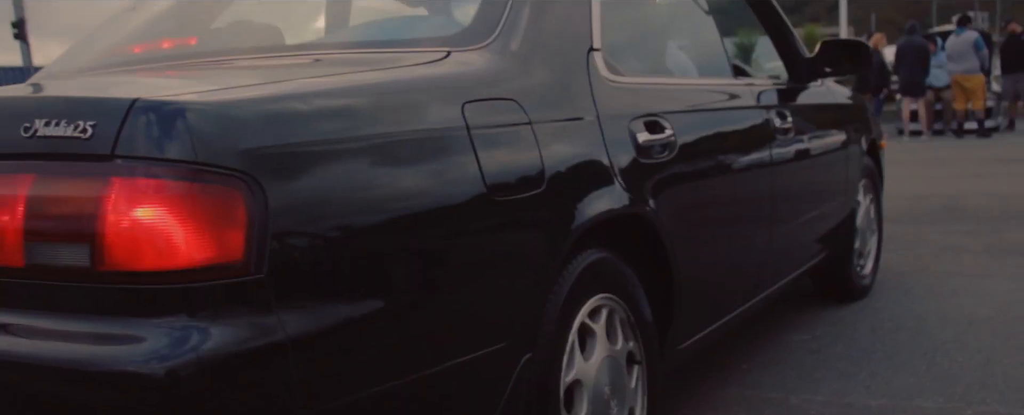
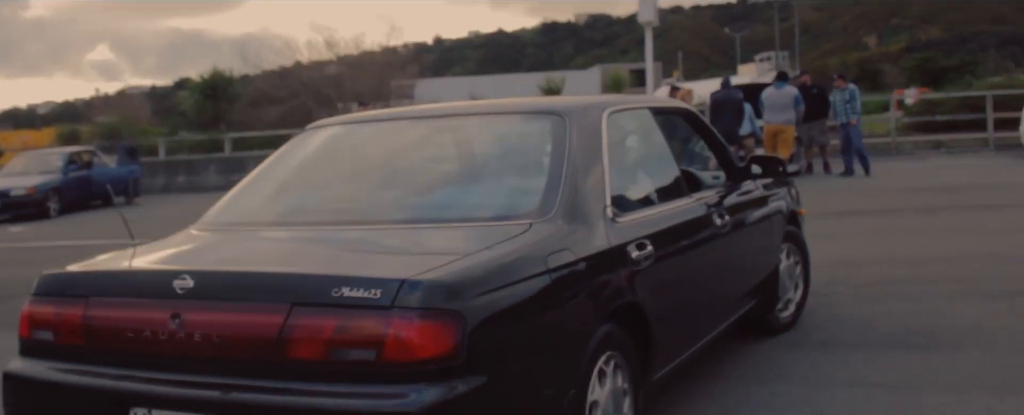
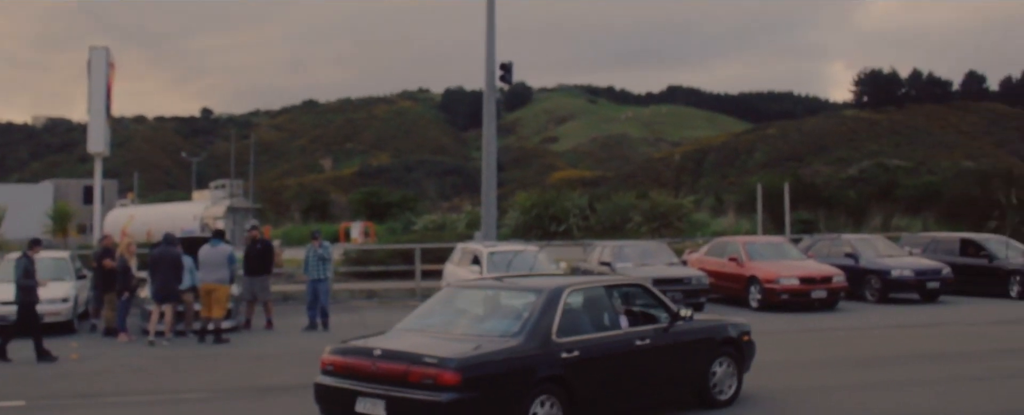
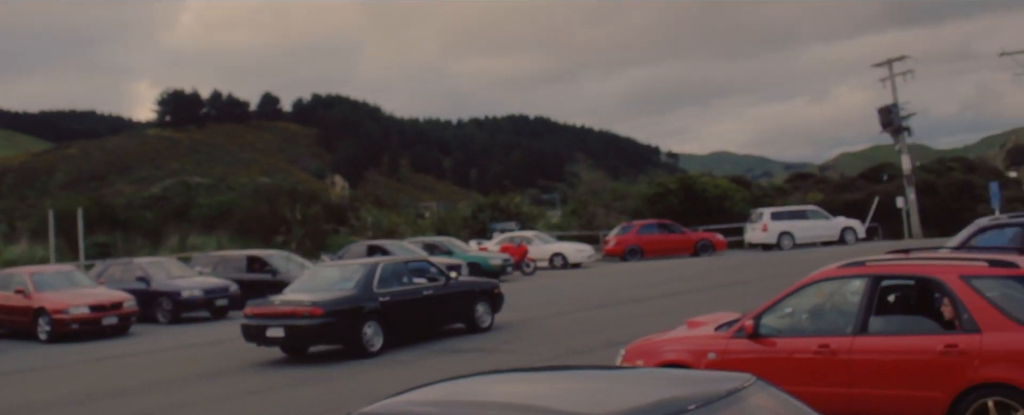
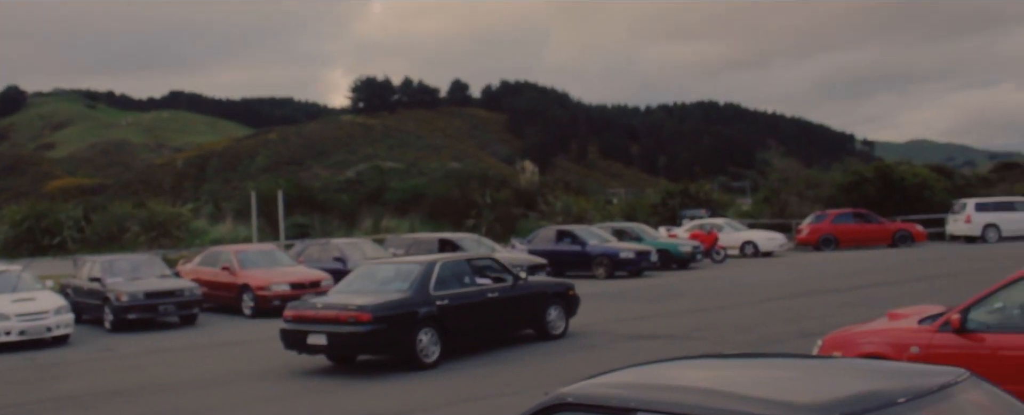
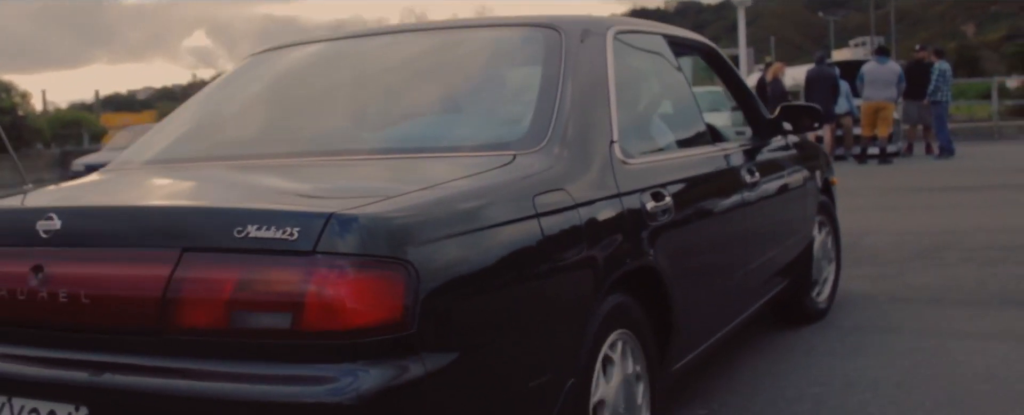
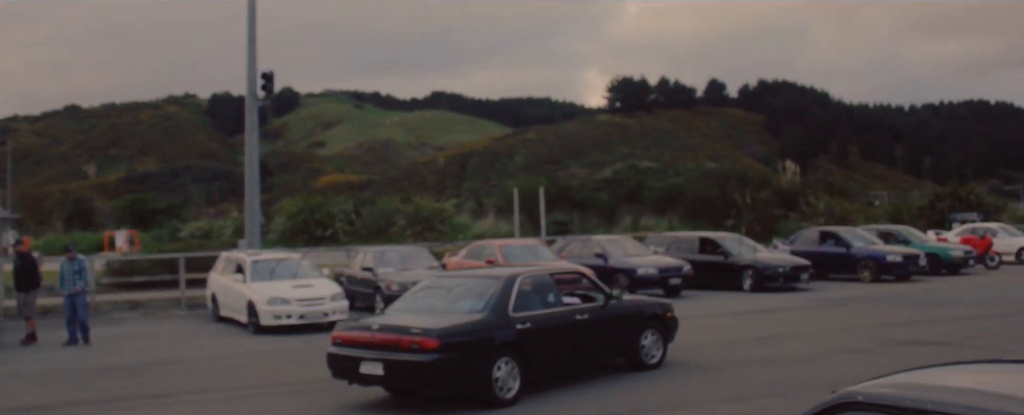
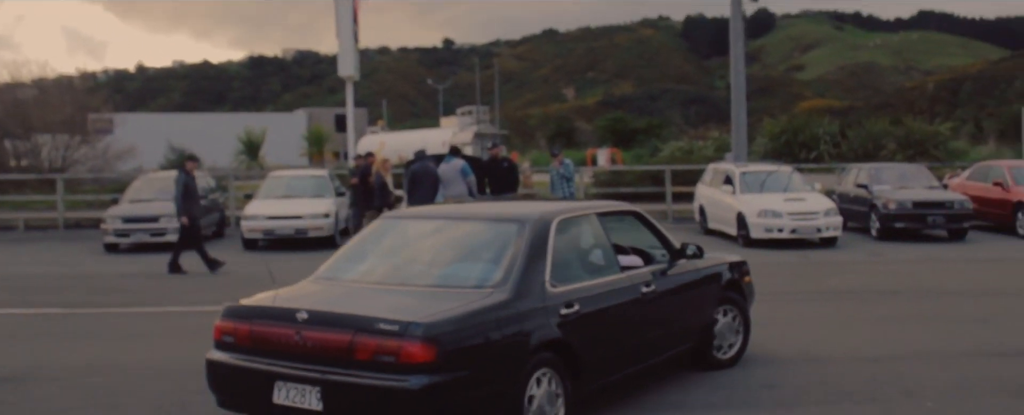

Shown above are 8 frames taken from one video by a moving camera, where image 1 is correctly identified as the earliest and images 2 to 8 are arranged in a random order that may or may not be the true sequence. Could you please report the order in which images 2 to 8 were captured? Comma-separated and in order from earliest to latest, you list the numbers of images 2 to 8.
6, 2, 8, 3, 7, 5, 4
